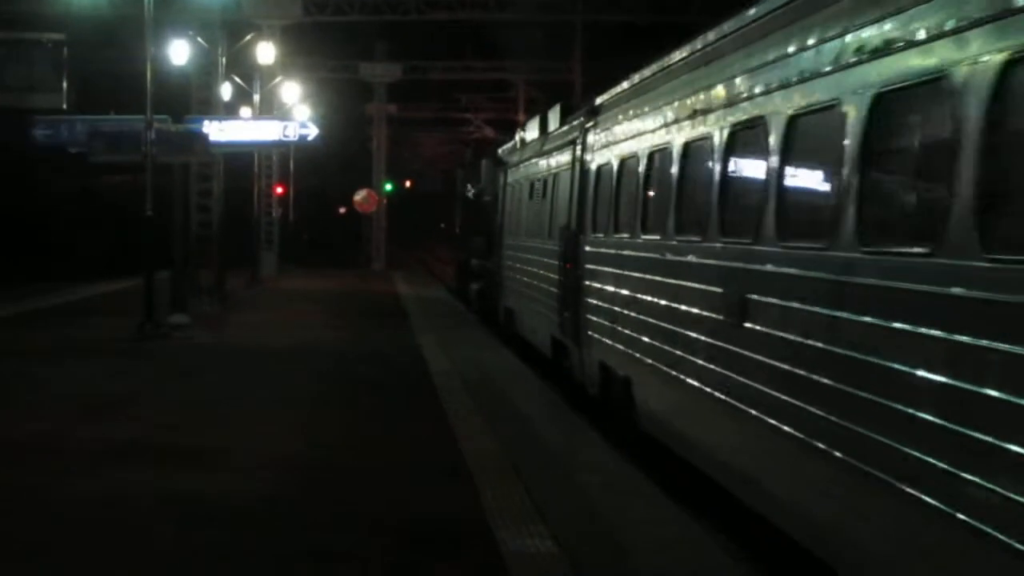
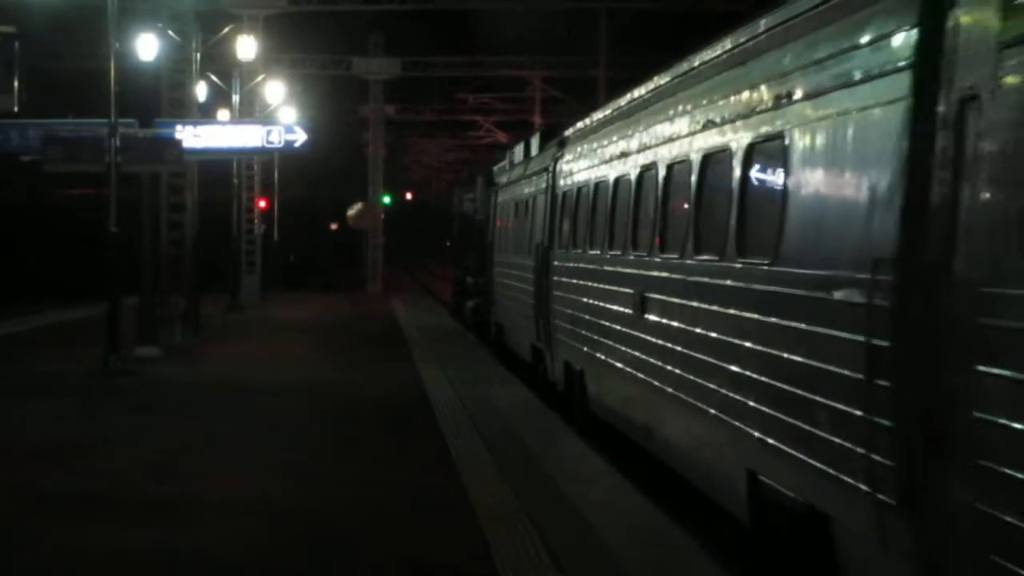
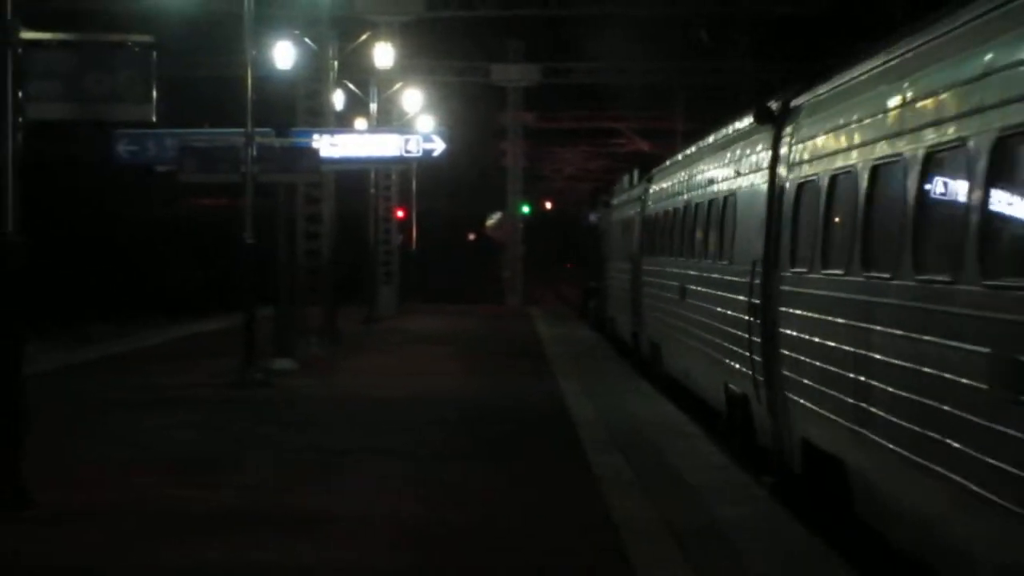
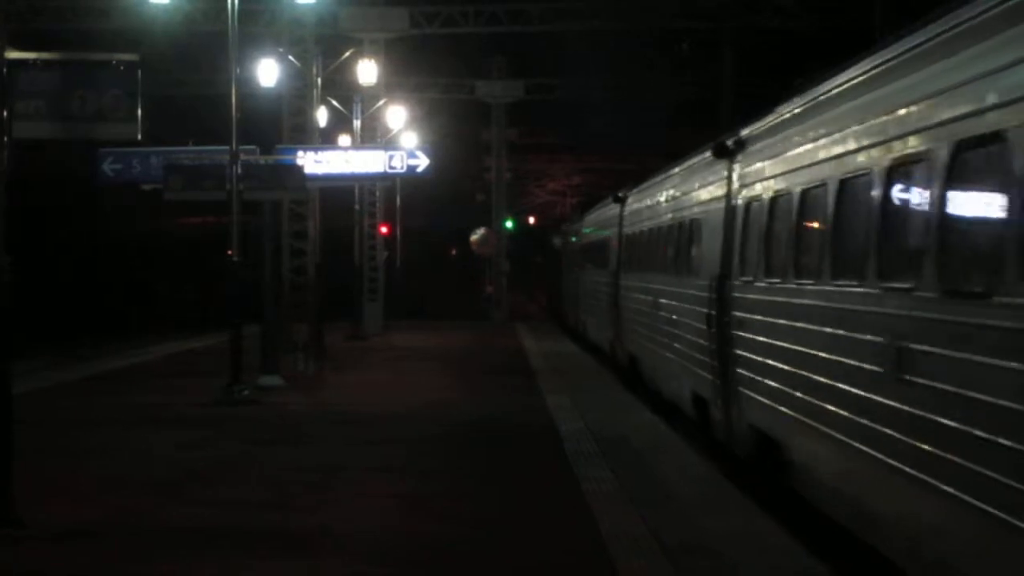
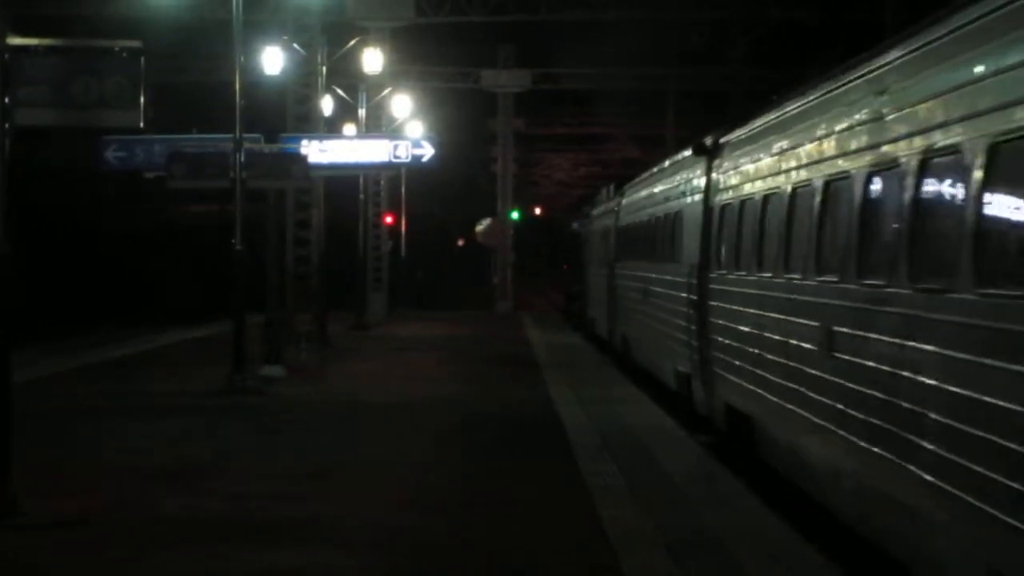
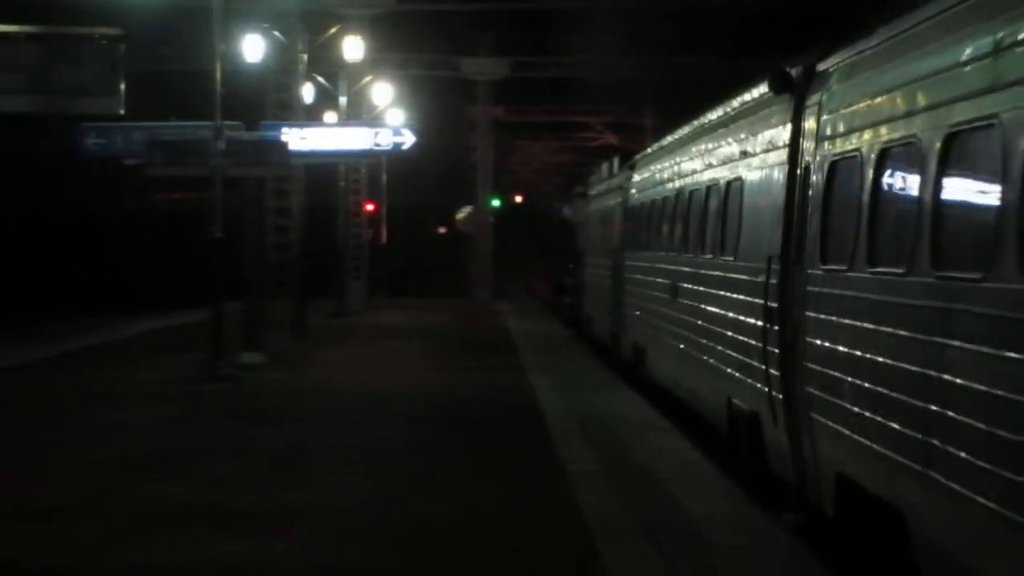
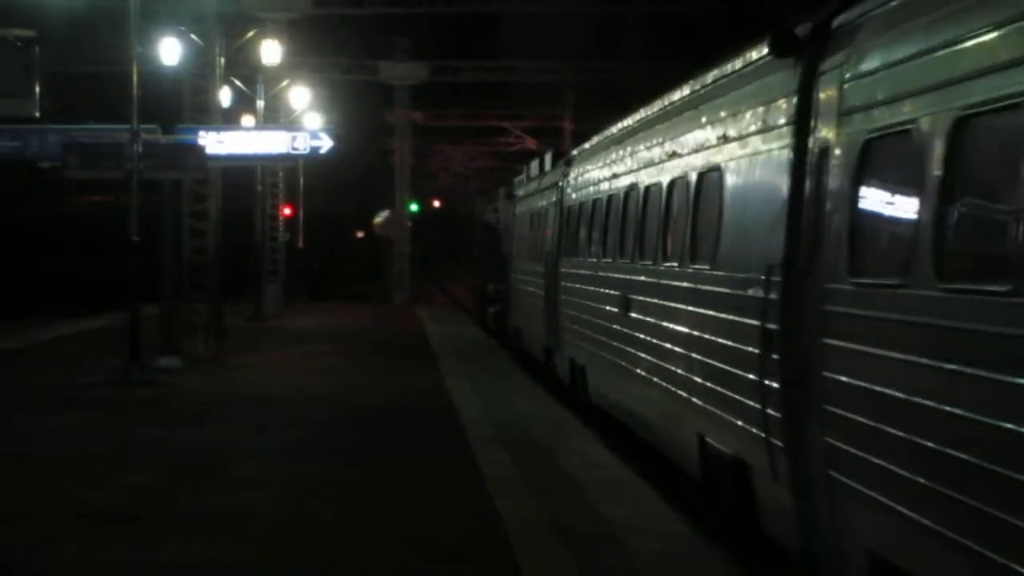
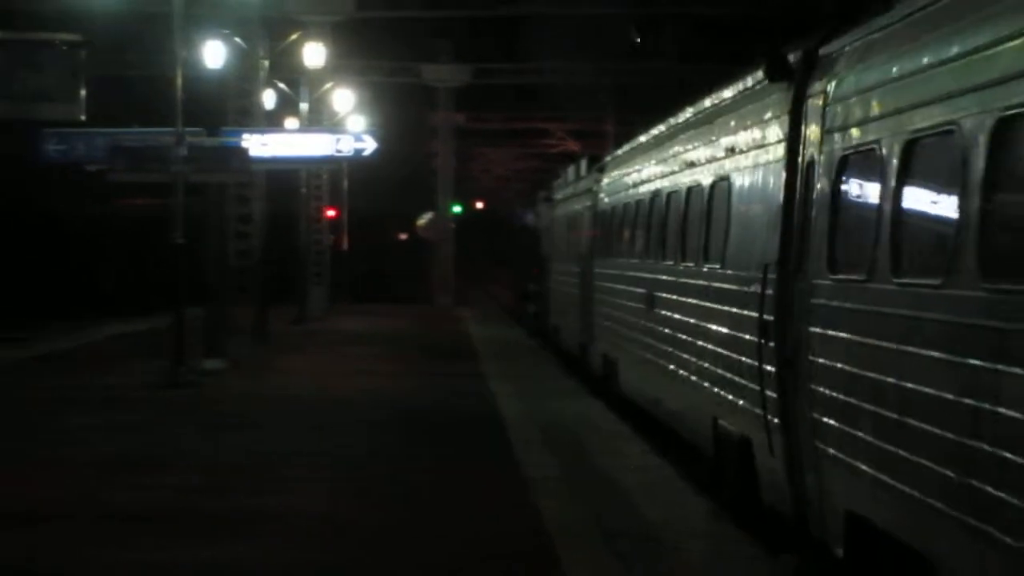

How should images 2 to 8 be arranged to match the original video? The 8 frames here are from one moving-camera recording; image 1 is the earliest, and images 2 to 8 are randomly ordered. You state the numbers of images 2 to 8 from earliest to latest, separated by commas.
2, 7, 8, 6, 3, 5, 4
